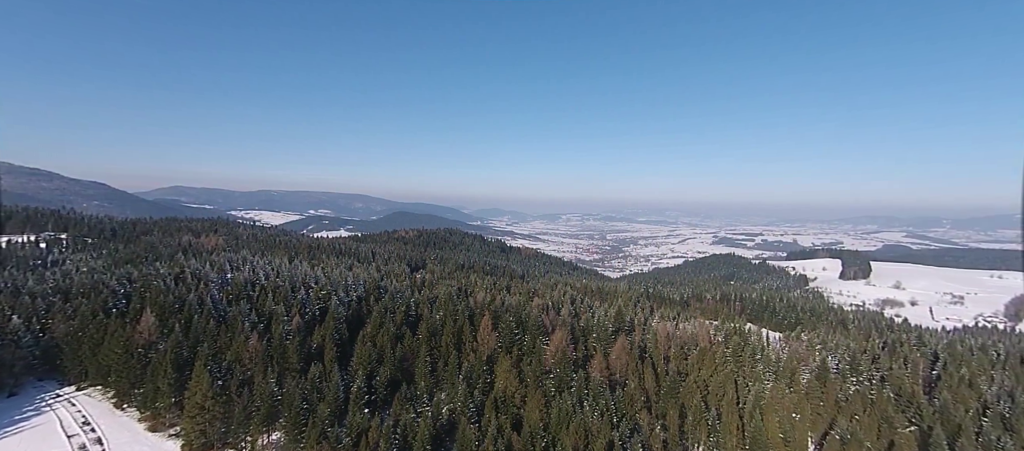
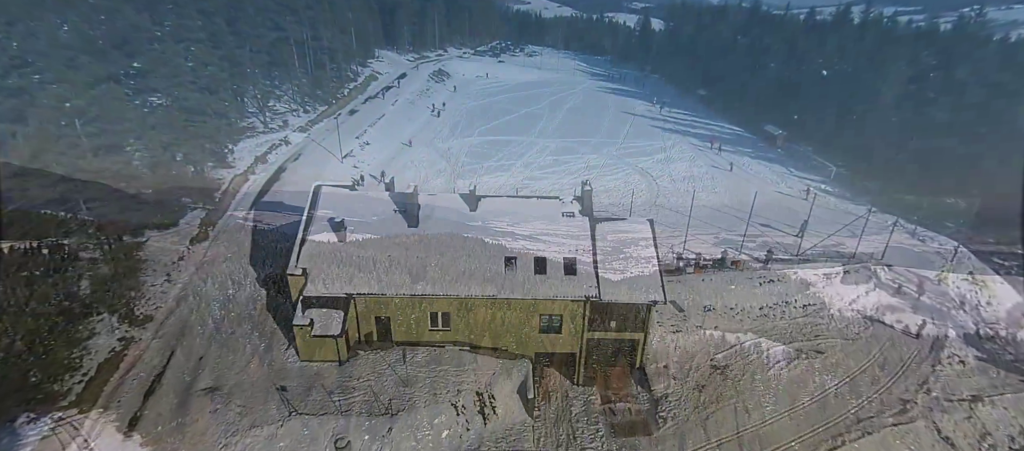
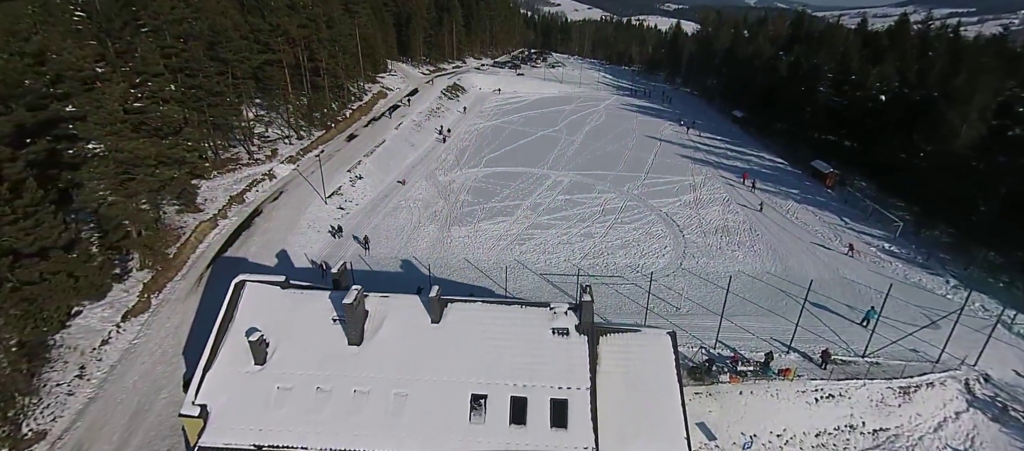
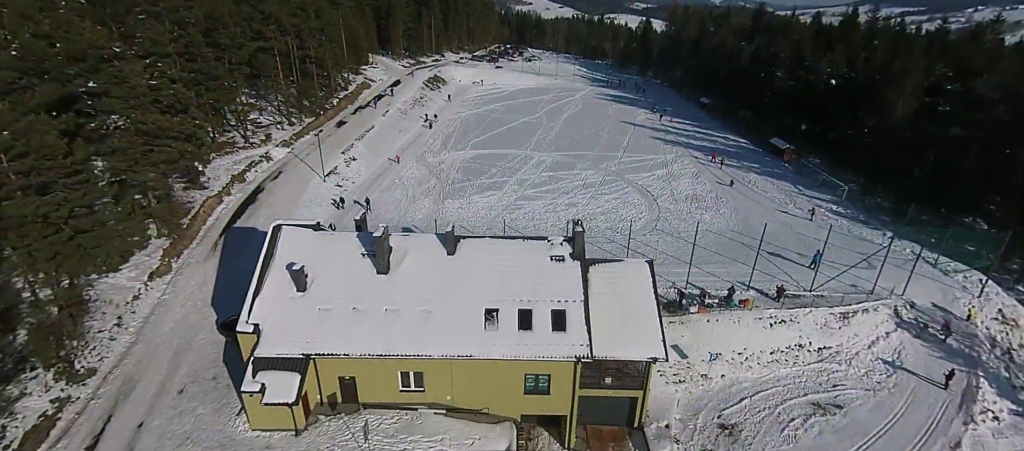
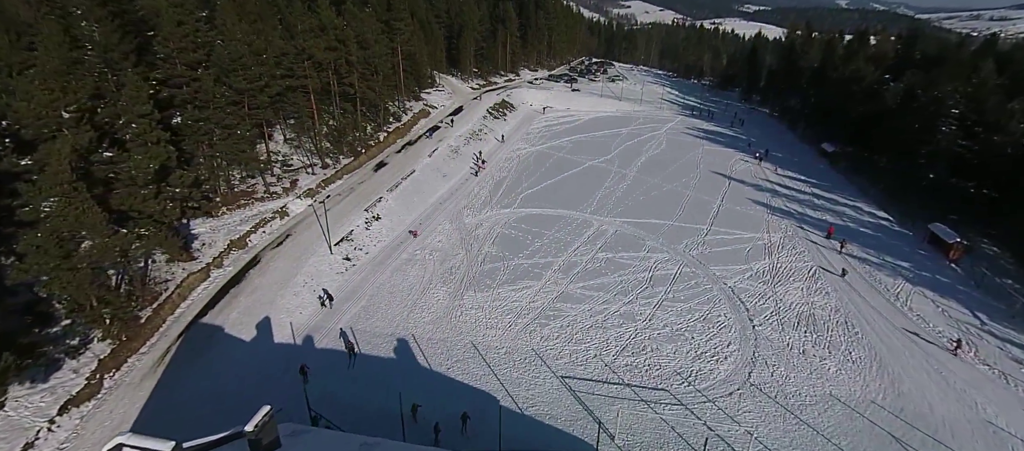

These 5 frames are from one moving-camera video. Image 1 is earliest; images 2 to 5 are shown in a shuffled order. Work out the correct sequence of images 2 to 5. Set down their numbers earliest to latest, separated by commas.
2, 4, 3, 5
